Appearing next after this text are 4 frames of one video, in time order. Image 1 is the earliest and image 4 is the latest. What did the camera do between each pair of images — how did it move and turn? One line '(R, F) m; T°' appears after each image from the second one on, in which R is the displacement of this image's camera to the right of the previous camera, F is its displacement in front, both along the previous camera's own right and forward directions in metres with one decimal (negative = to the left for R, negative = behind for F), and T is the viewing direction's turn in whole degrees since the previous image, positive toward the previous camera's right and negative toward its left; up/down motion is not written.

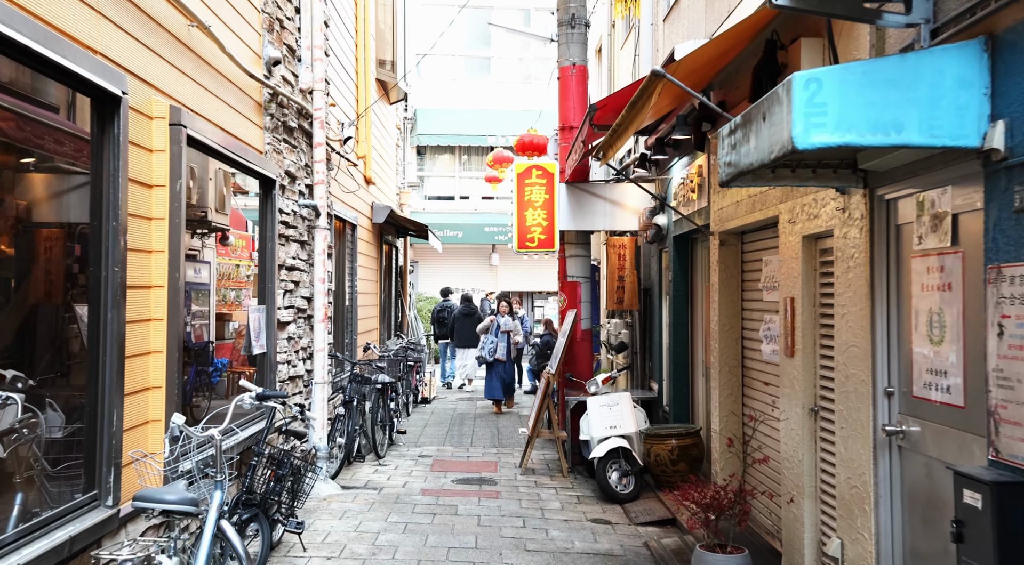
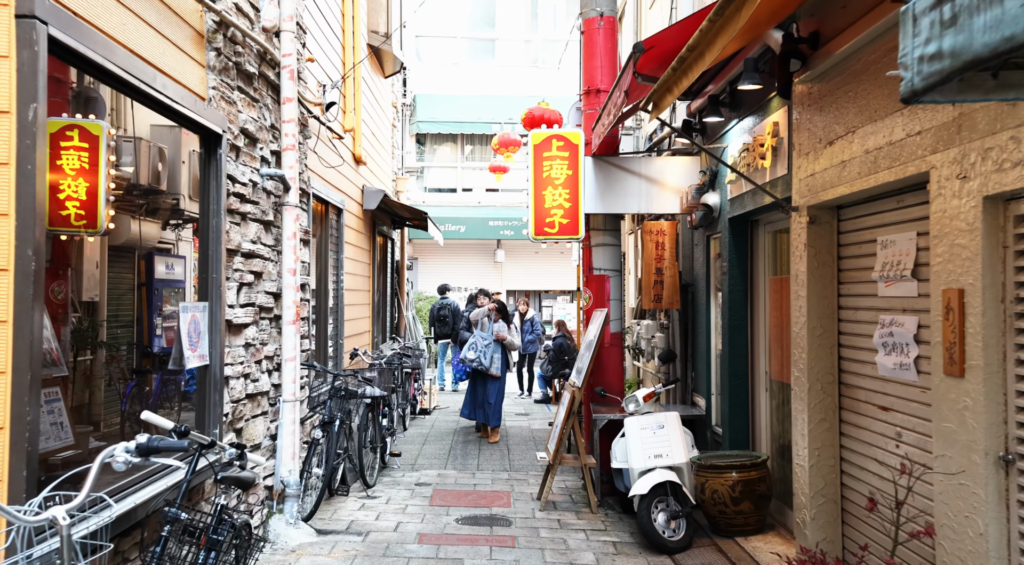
(-0.1, +1.6) m; 0°
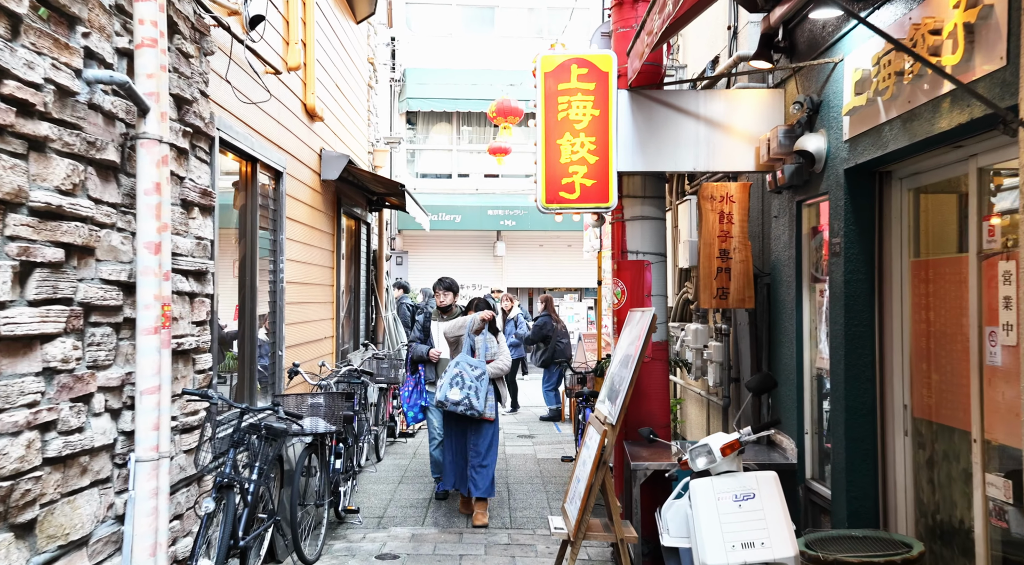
(0.0, +2.3) m; 0°
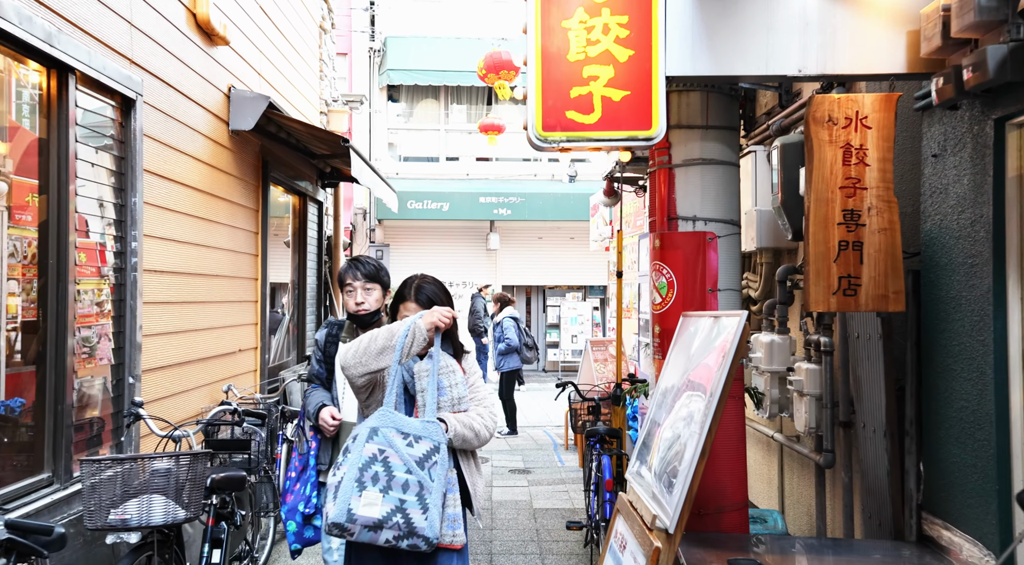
(+0.1, +2.3) m; 0°
